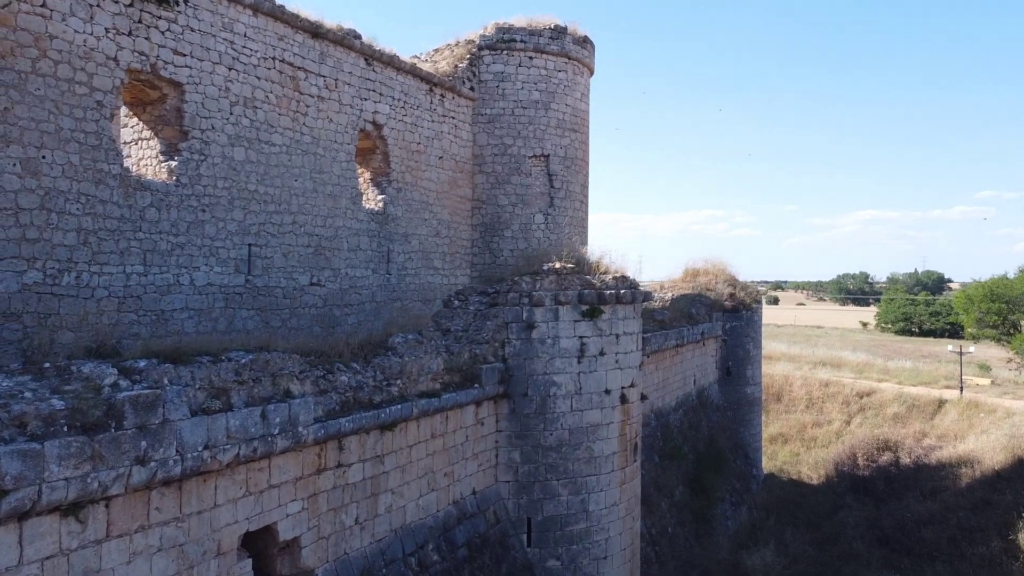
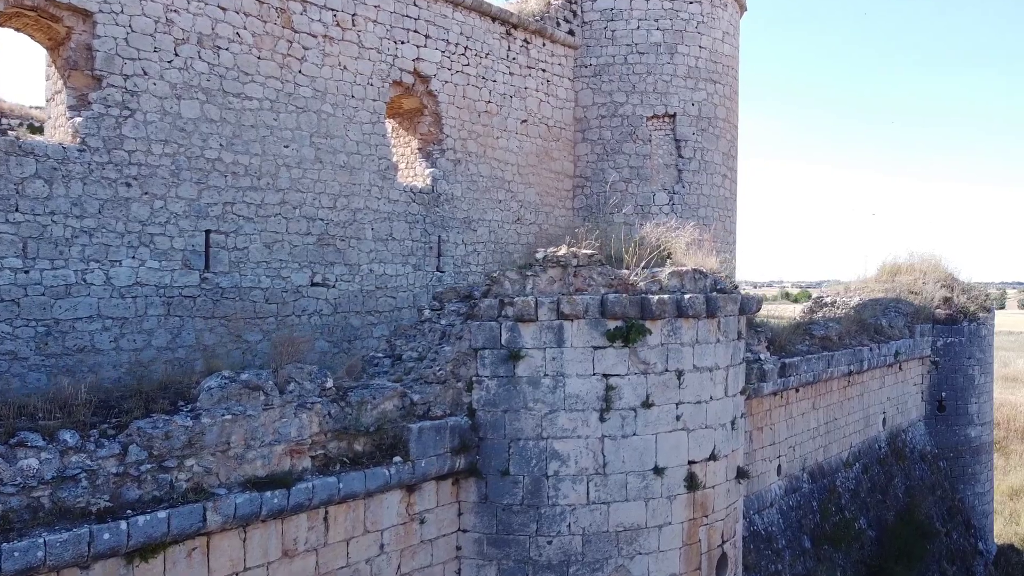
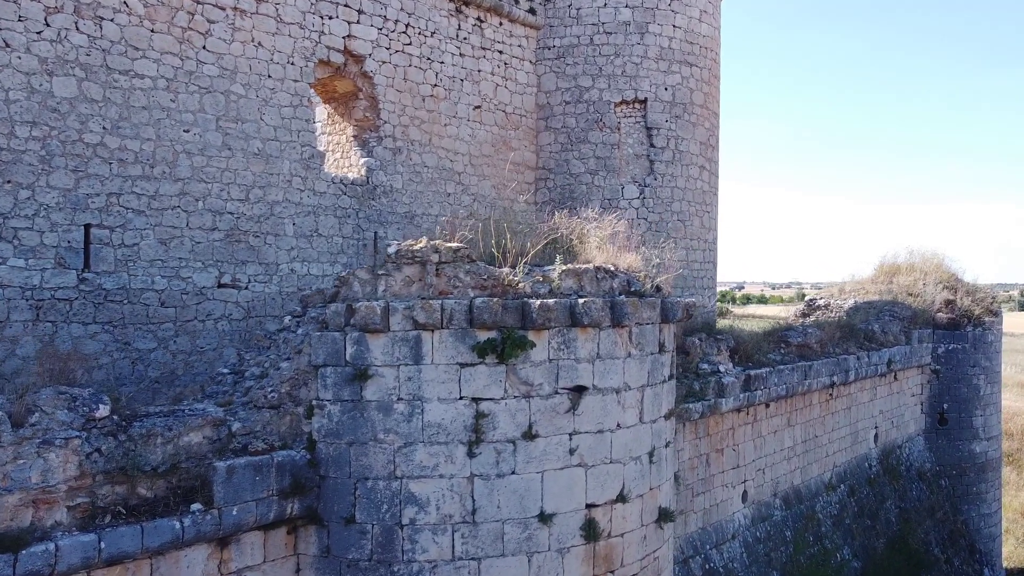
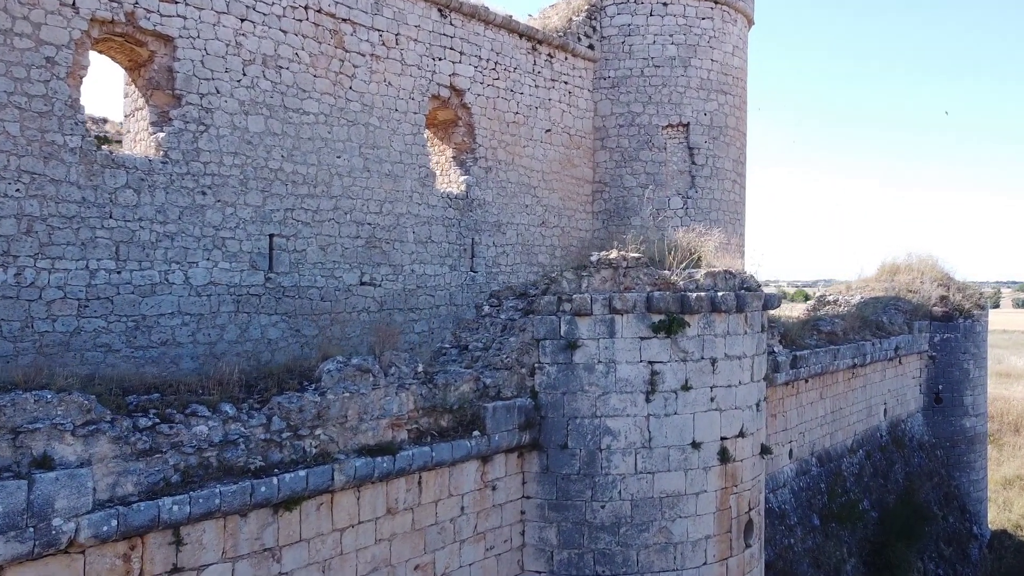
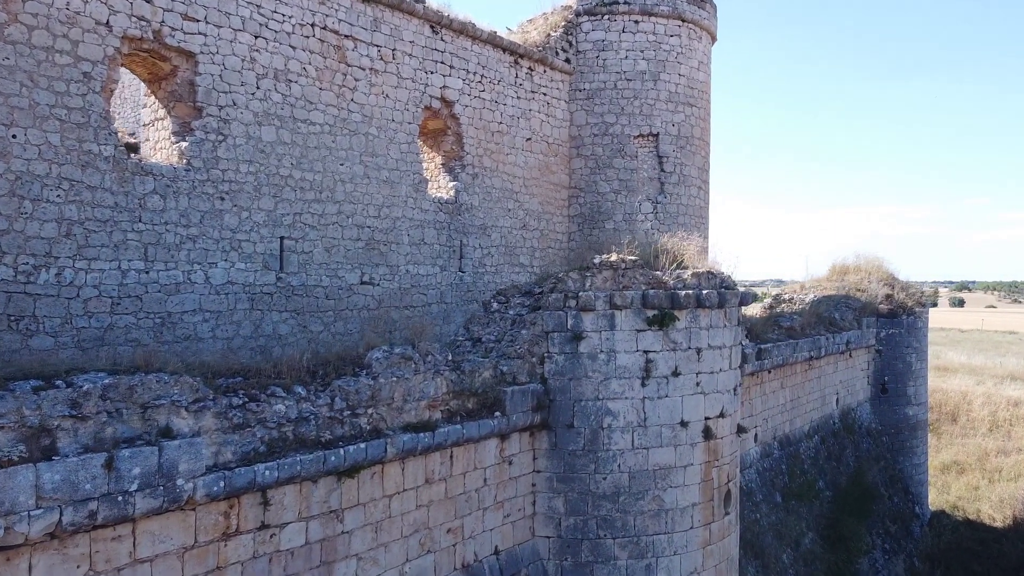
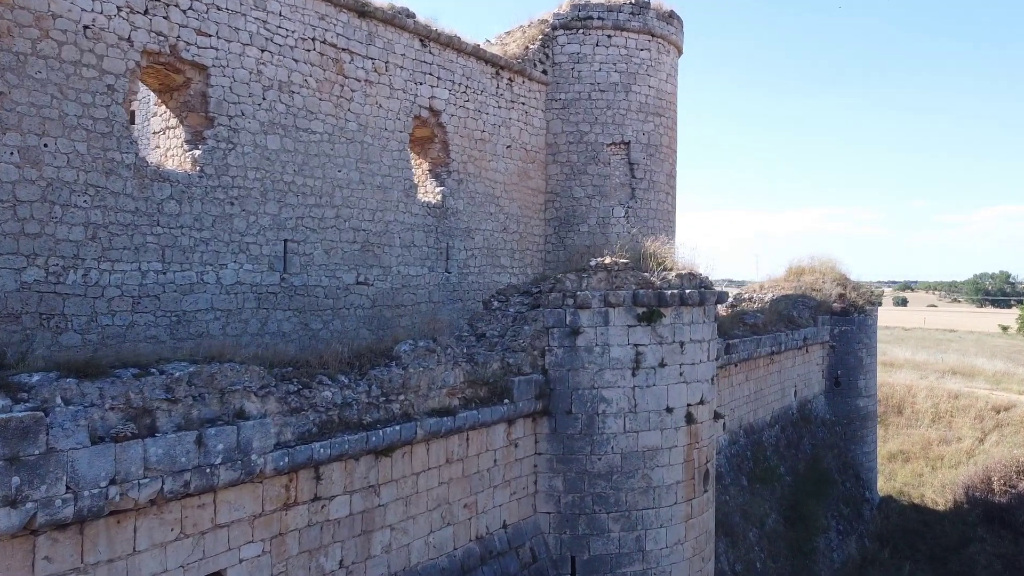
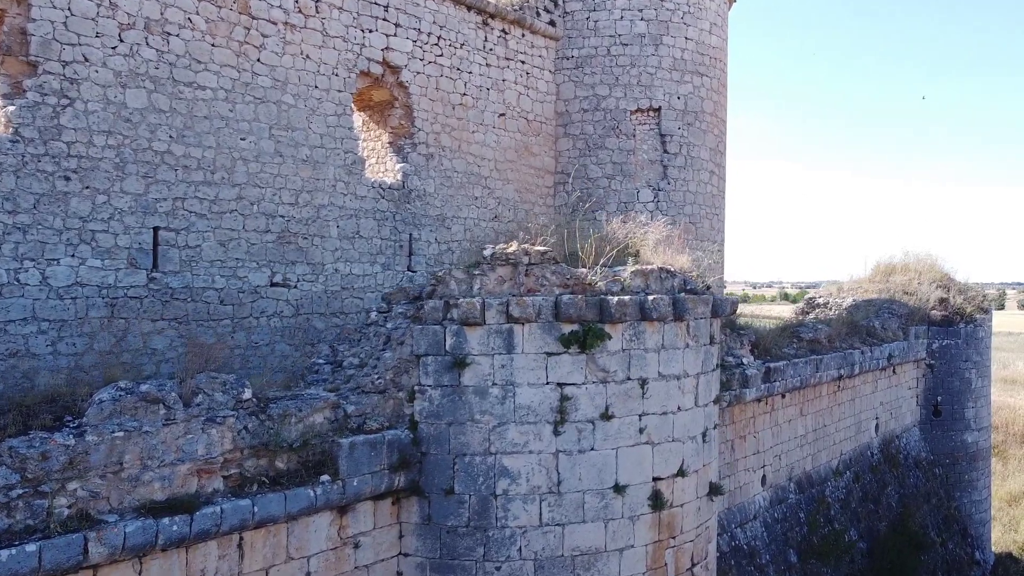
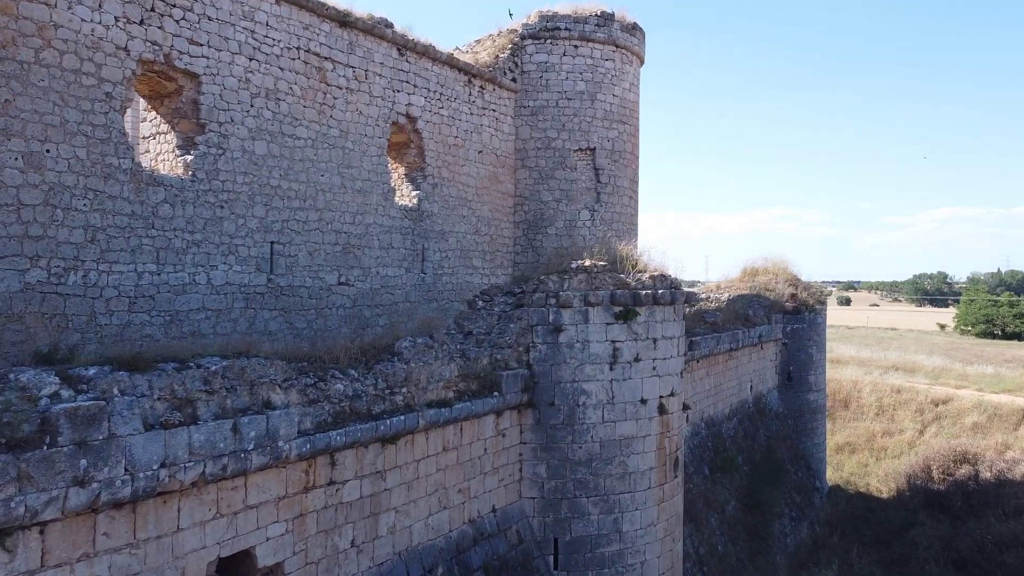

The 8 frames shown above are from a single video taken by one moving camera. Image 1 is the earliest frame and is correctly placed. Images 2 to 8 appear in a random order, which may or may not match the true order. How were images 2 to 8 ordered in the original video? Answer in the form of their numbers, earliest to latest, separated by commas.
8, 6, 5, 4, 2, 7, 3
